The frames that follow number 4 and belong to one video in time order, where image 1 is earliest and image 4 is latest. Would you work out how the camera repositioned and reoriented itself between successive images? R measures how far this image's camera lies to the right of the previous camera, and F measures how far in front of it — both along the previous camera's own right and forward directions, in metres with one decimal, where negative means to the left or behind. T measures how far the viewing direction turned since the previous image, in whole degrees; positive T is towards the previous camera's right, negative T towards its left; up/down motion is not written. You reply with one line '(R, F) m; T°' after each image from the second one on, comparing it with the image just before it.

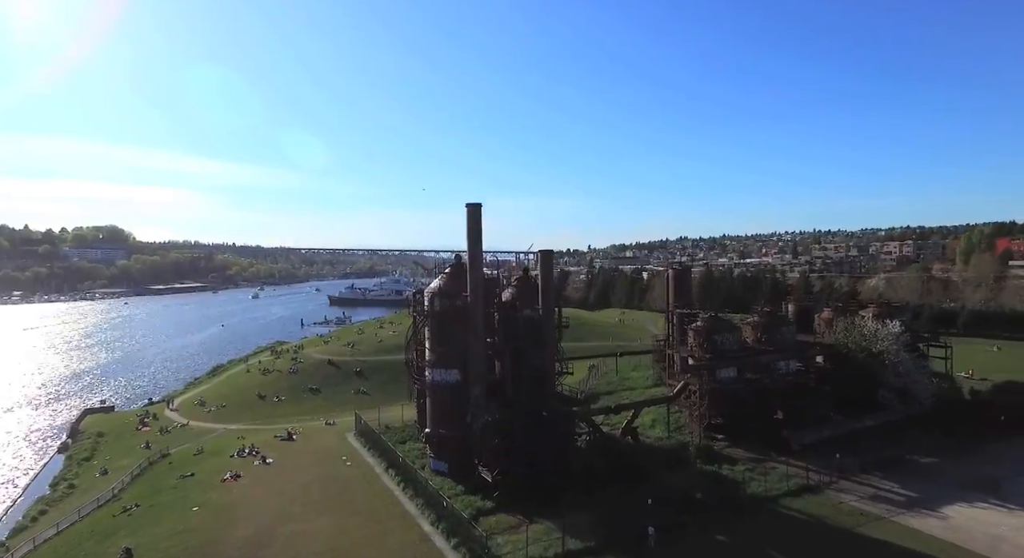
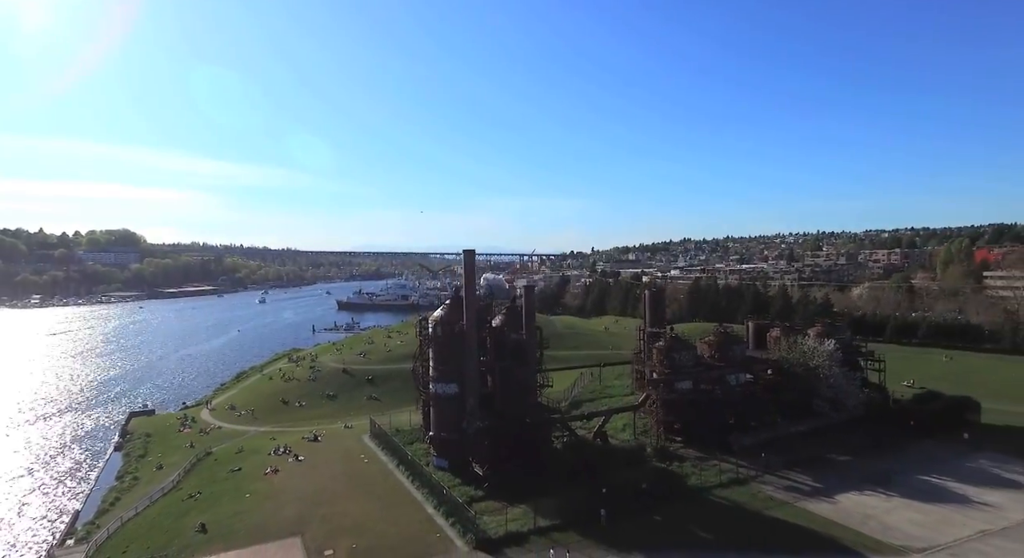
(+0.9, -5.2) m; -1°
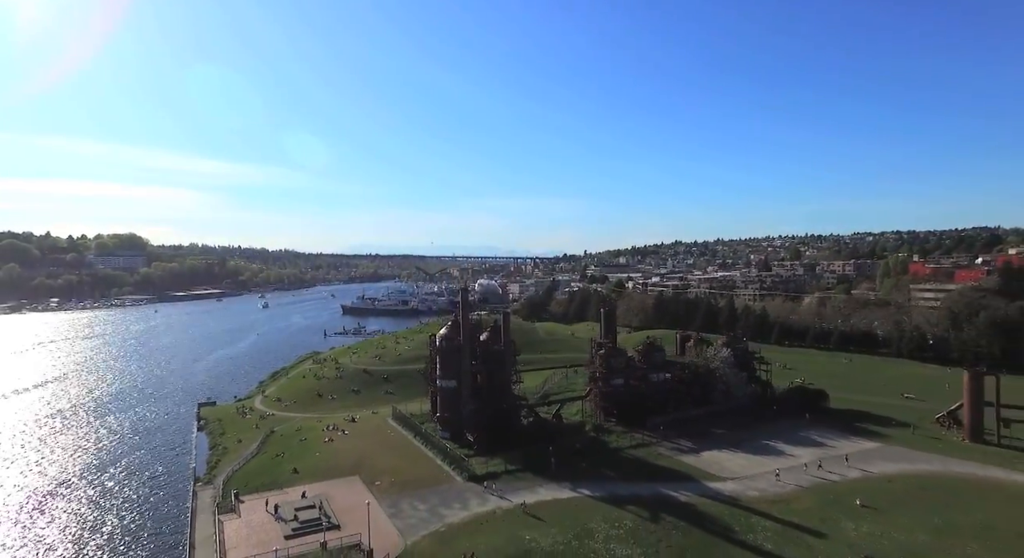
(+1.0, -13.0) m; 0°
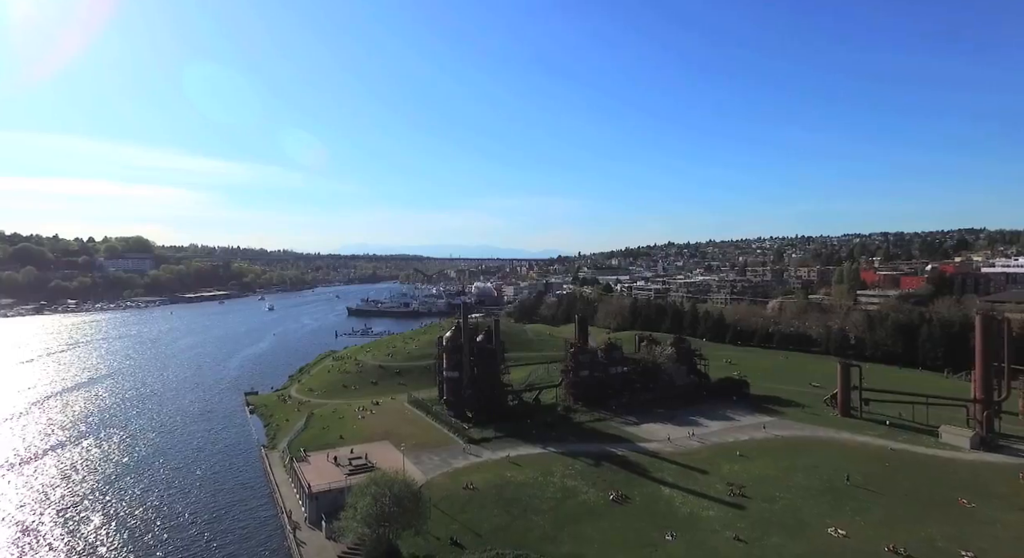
(+0.7, -12.8) m; 0°
